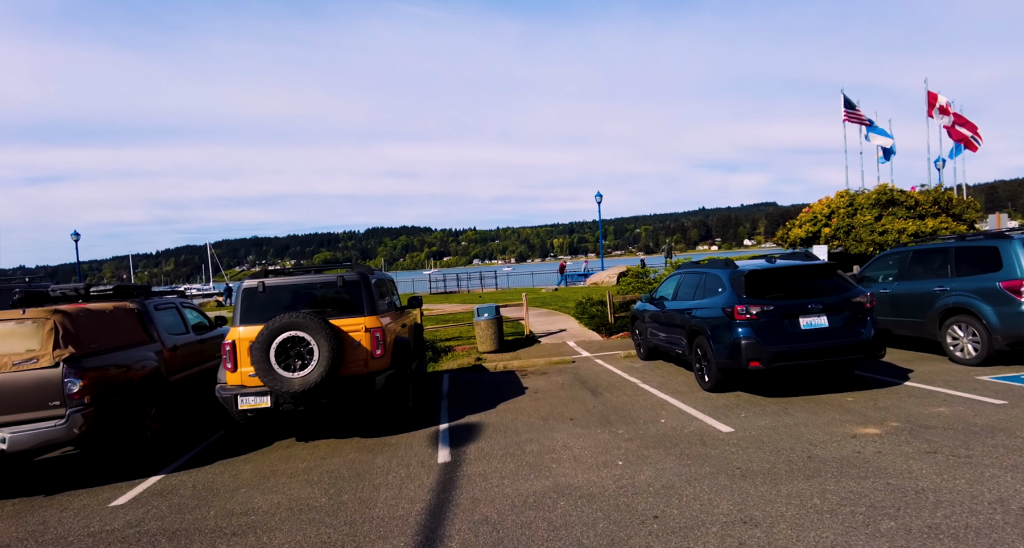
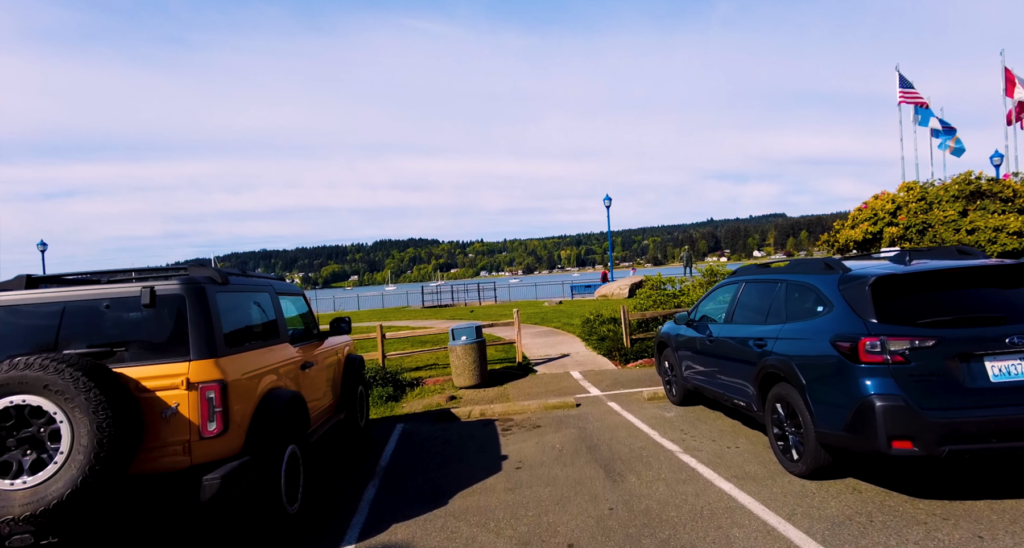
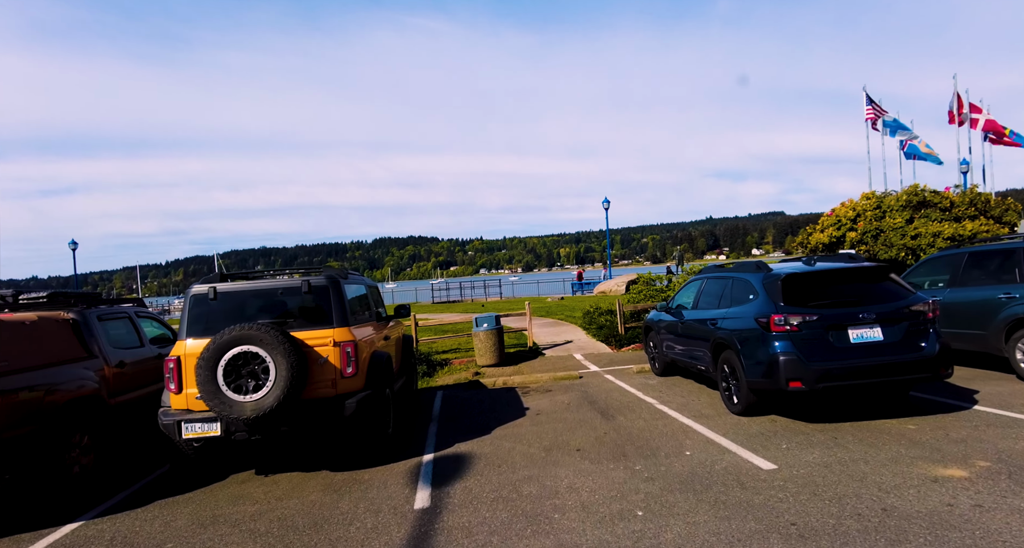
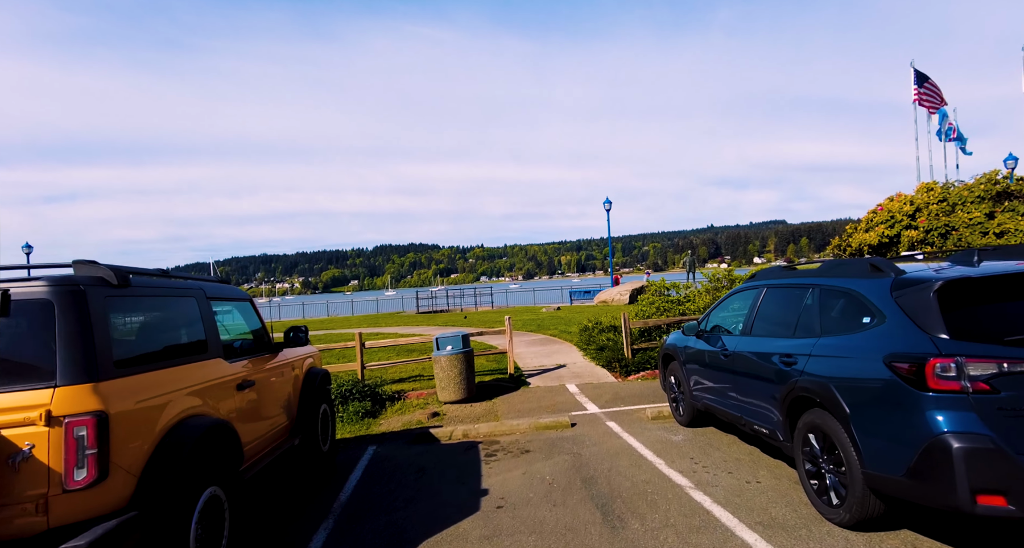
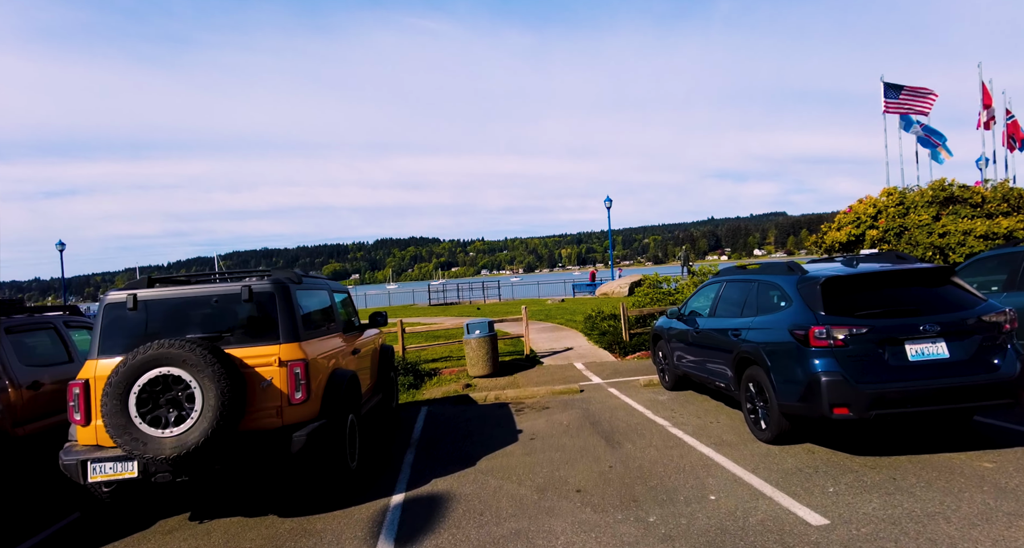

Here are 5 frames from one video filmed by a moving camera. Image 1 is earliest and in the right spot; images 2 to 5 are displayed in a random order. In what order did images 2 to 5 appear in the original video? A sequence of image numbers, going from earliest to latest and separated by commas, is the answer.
3, 5, 2, 4
